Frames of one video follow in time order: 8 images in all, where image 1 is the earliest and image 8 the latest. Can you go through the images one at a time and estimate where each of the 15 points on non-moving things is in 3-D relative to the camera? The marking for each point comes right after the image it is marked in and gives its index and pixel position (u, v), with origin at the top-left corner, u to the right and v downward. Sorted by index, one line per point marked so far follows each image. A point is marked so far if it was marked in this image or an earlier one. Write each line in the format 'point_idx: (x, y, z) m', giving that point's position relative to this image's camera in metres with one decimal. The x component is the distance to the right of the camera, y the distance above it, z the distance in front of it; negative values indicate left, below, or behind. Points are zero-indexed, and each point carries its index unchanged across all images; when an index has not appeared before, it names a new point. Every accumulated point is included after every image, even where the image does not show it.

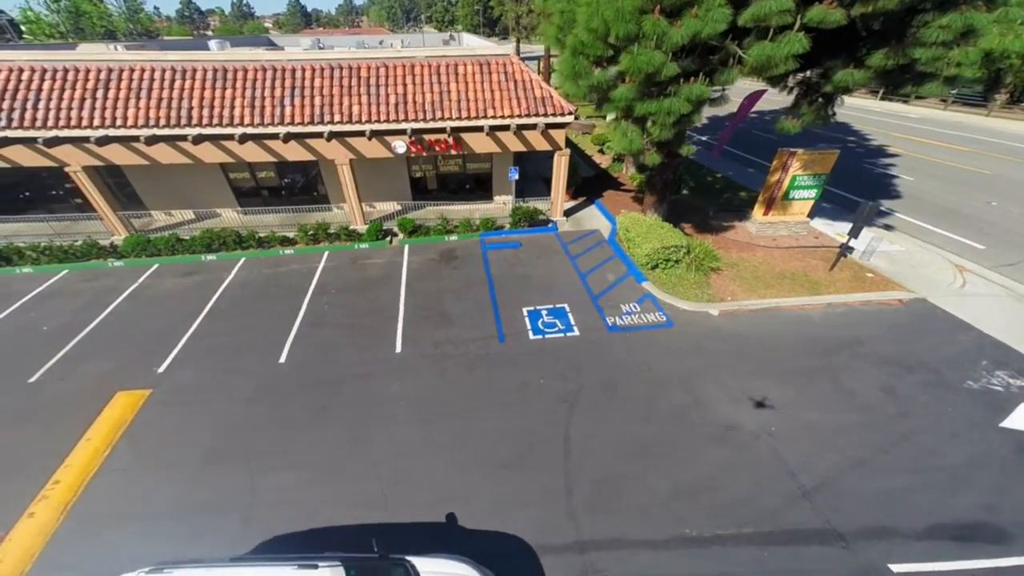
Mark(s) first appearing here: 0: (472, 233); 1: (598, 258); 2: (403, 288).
0: (-1.9, +2.5, +15.2) m
1: (+3.3, +1.2, +12.5) m
2: (-4.3, 0.0, +12.9) m
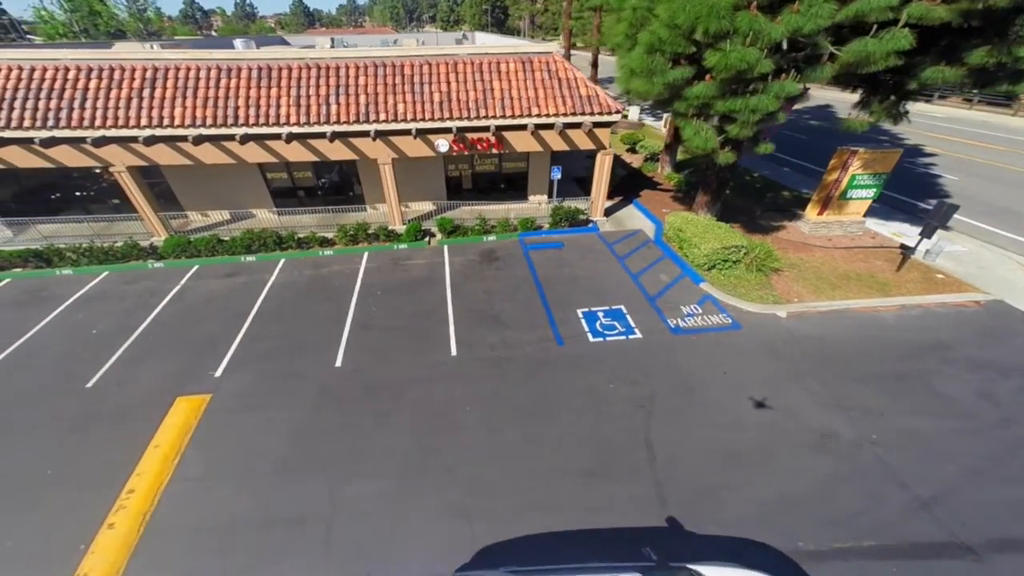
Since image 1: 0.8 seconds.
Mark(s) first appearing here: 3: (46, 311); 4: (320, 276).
0: (-0.1, +2.5, +15.1) m
1: (+5.0, +1.2, +12.4) m
2: (-2.5, 0.0, +12.8) m
3: (-17.6, -0.9, +12.6) m
4: (-8.3, +0.5, +14.3) m
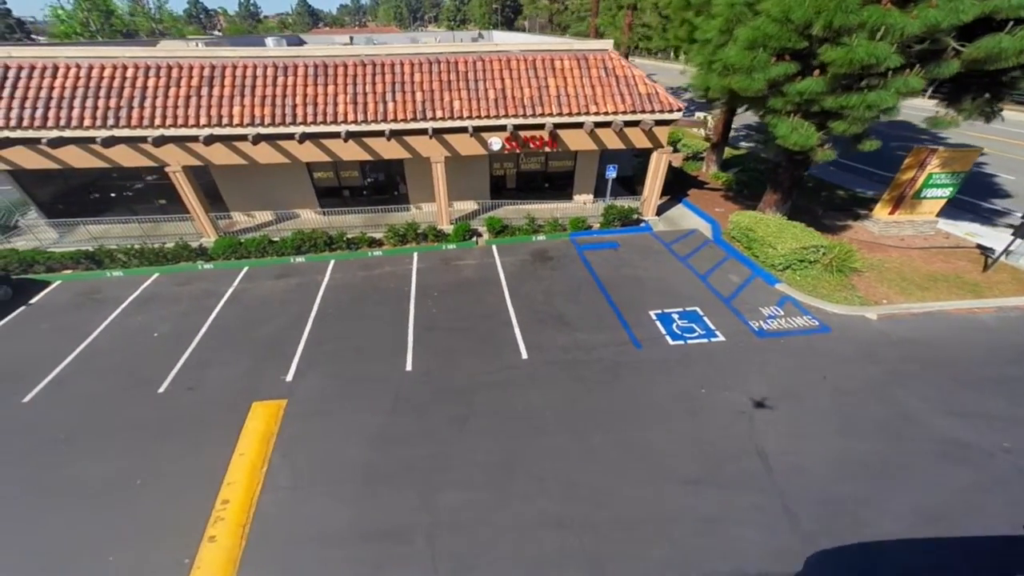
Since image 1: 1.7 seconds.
0: (+2.2, +2.4, +14.9) m
1: (+7.3, +1.1, +12.2) m
2: (-0.3, -0.1, +12.6) m
3: (-15.3, -1.0, +12.5) m
4: (-6.0, +0.5, +14.1) m
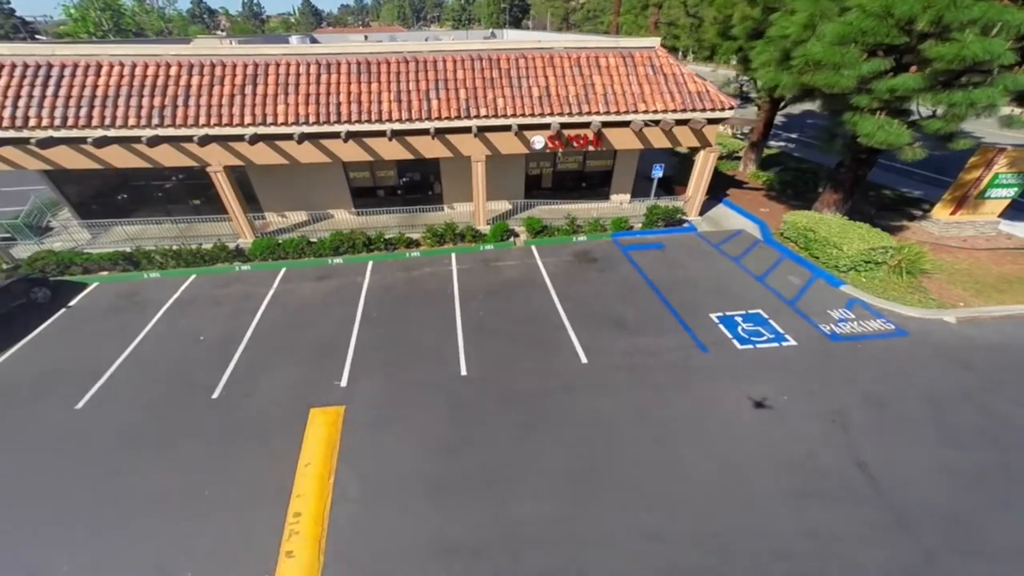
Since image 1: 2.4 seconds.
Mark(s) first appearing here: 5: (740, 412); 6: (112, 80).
0: (+4.0, +2.4, +14.6) m
1: (+9.1, +1.1, +11.9) m
2: (+1.5, -0.1, +12.4) m
3: (-13.5, -1.1, +12.3) m
4: (-4.2, +0.4, +13.9) m
5: (+5.4, -2.9, +7.9) m
6: (-14.1, +7.4, +11.8) m
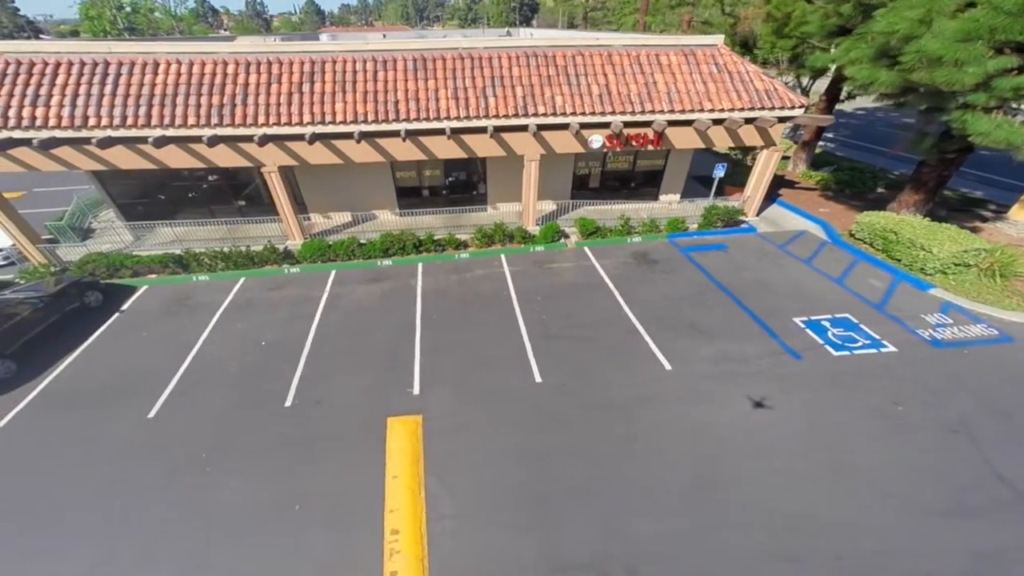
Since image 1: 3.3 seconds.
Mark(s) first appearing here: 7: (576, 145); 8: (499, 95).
0: (+6.3, +2.3, +14.3) m
1: (+11.4, +0.9, +11.6) m
2: (+3.8, -0.2, +12.1) m
3: (-11.2, -1.2, +12.0) m
4: (-1.9, +0.3, +13.6) m
5: (+7.7, -3.0, +7.6) m
6: (-11.8, +7.3, +11.5) m
7: (+2.6, +5.6, +13.1) m
8: (-0.5, +7.4, +12.8) m
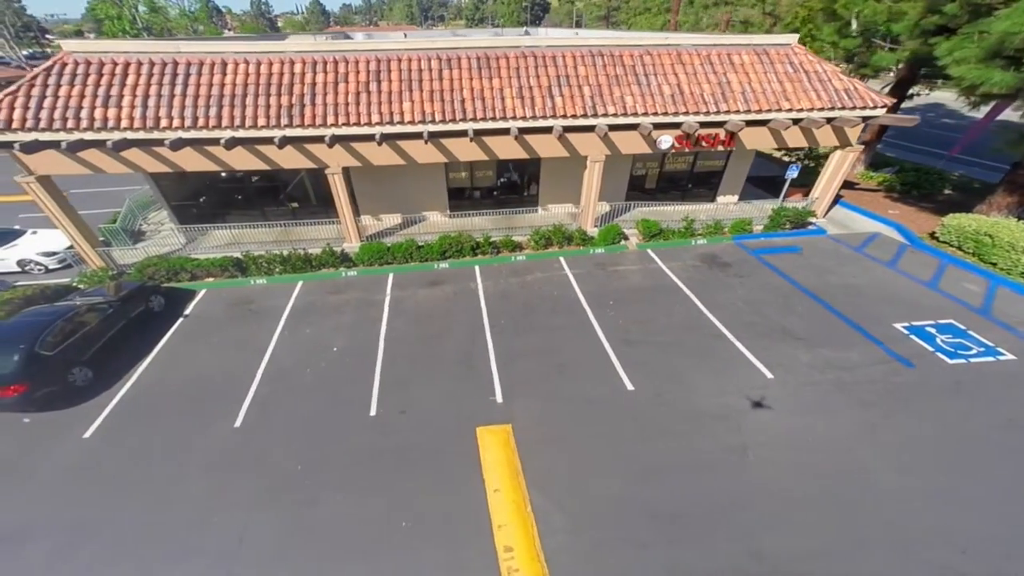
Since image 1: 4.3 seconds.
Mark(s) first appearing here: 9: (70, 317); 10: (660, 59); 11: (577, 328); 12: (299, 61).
0: (+8.9, +2.1, +14.0) m
1: (+14.0, +0.8, +11.3) m
2: (+6.4, -0.4, +11.8) m
3: (-8.6, -1.3, +11.8) m
4: (+0.7, +0.1, +13.3) m
5: (+10.3, -3.2, +7.3) m
6: (-9.3, +7.1, +11.3) m
7: (+5.1, +5.5, +12.8) m
8: (+2.1, +7.2, +12.5) m
9: (-12.9, -0.8, +9.7) m
10: (+5.8, +8.9, +12.9) m
11: (+2.3, -1.4, +11.4) m
12: (-7.6, +8.0, +11.8) m
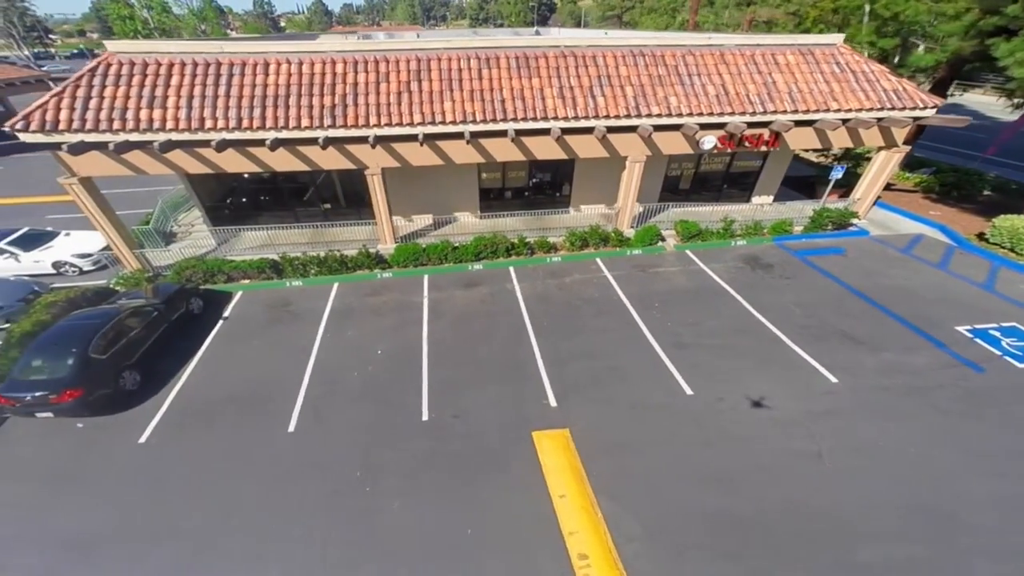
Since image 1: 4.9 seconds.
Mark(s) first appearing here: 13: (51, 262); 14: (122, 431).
0: (+10.4, +2.1, +13.8) m
1: (+15.5, +0.7, +11.1) m
2: (+8.0, -0.5, +11.6) m
3: (-7.1, -1.4, +11.6) m
4: (+2.3, +0.1, +13.2) m
5: (+11.8, -3.3, +7.1) m
6: (-7.7, +7.0, +11.1) m
7: (+6.7, +5.4, +12.6) m
8: (+3.6, +7.2, +12.3) m
9: (-11.3, -0.9, +9.5) m
10: (+7.3, +8.8, +12.8) m
11: (+3.8, -1.4, +11.3) m
12: (-6.0, +8.0, +11.7) m
13: (-17.7, +1.0, +12.8) m
14: (-10.3, -3.7, +8.8) m
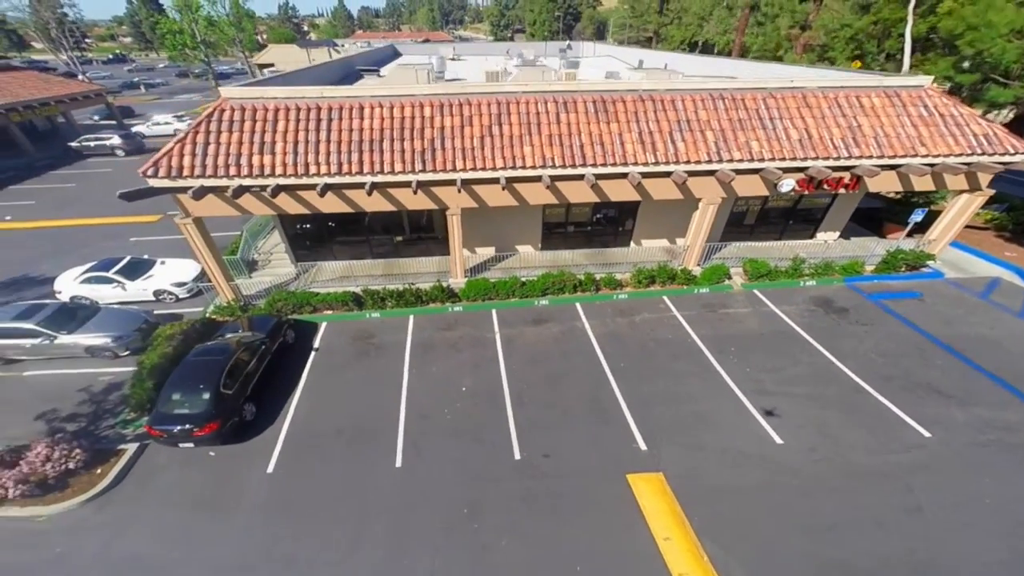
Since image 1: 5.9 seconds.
0: (+13.4, +0.4, +13.9) m
1: (+18.4, -1.0, +11.0) m
2: (+10.8, -2.1, +11.8) m
3: (-4.2, -2.7, +12.2) m
4: (+5.2, -1.4, +13.5) m
5: (+14.5, -4.9, +7.1) m
6: (-4.7, +5.7, +11.7) m
7: (+9.7, +3.8, +12.8) m
8: (+6.7, +5.6, +12.6) m
9: (-8.5, -2.1, +10.2) m
10: (+10.4, +7.2, +12.9) m
11: (+6.7, -3.0, +11.5) m
12: (-3.0, +6.6, +12.2) m
13: (-14.8, -0.1, +13.7) m
14: (-7.6, -5.0, +9.5) m
